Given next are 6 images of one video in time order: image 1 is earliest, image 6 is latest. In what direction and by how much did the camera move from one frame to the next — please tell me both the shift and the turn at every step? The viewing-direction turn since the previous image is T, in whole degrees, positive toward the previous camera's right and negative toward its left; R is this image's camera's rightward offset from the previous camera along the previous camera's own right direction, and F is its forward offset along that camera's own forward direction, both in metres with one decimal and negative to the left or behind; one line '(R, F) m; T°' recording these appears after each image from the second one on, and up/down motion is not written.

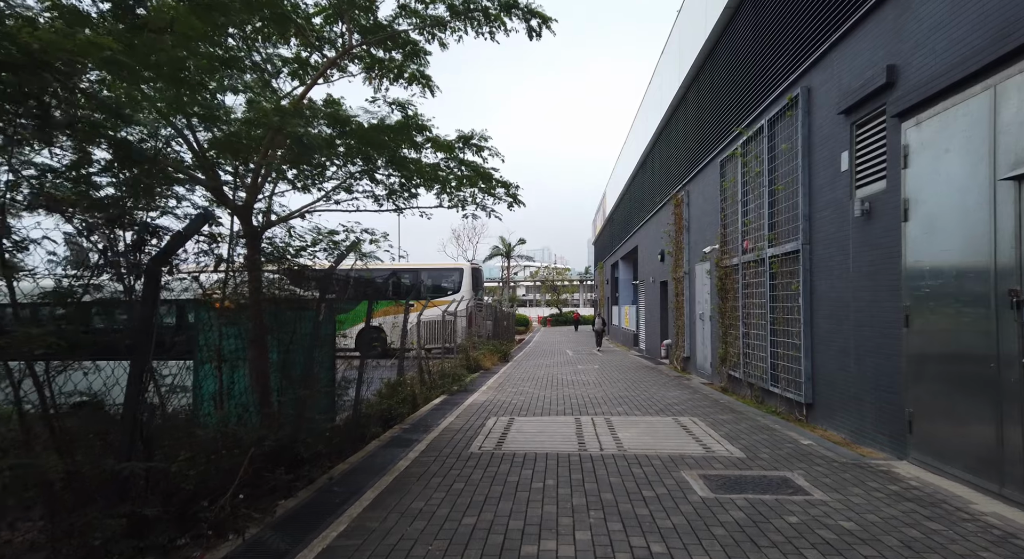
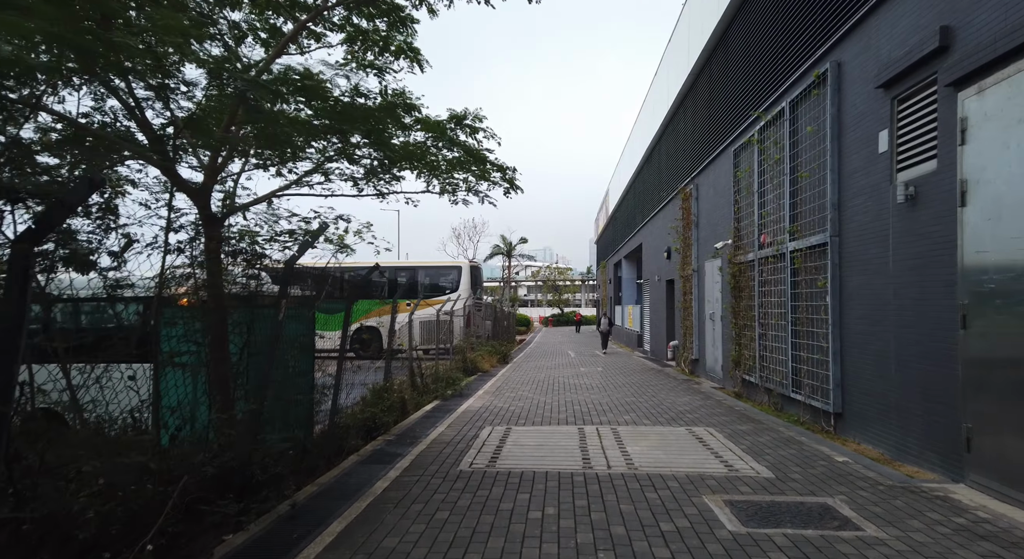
(+0.1, +0.7) m; 0°
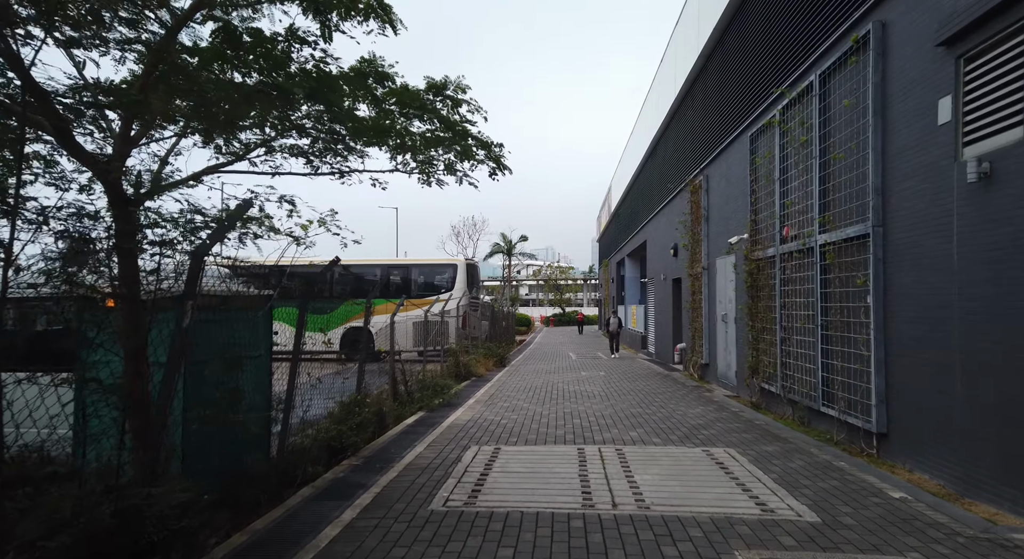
(+0.1, +1.0) m; 0°
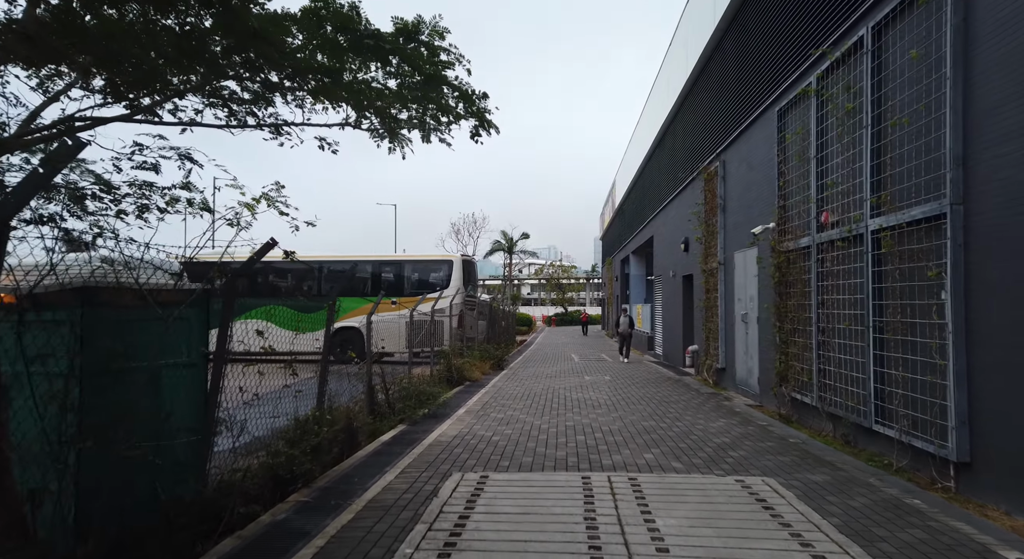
(+0.1, +1.1) m; 0°
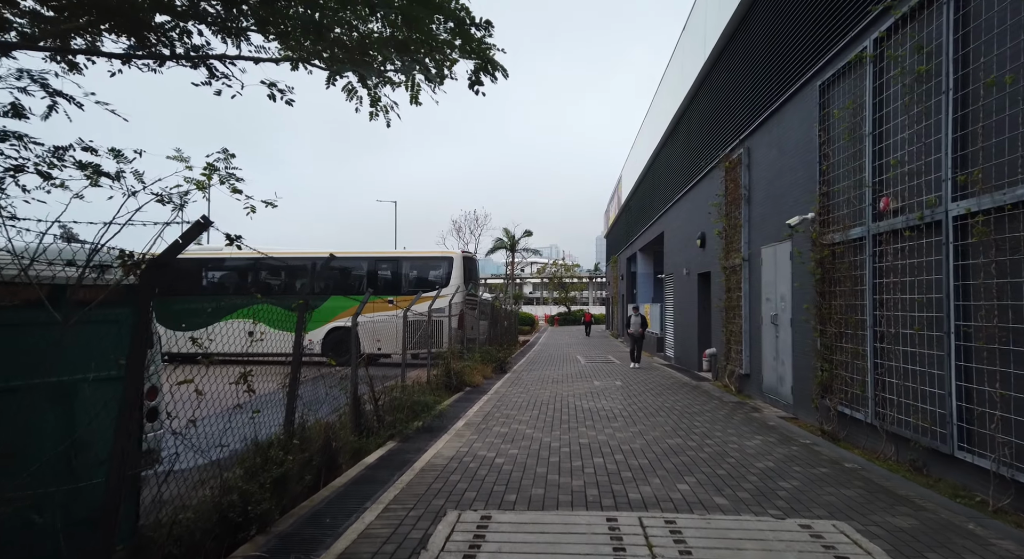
(-0.1, +1.0) m; 0°
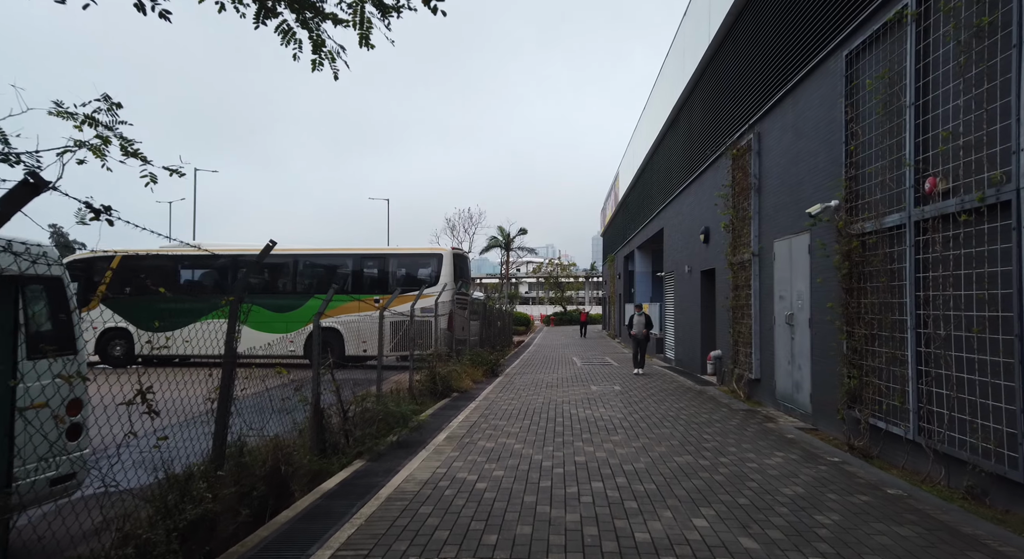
(+0.1, +0.9) m; 0°
